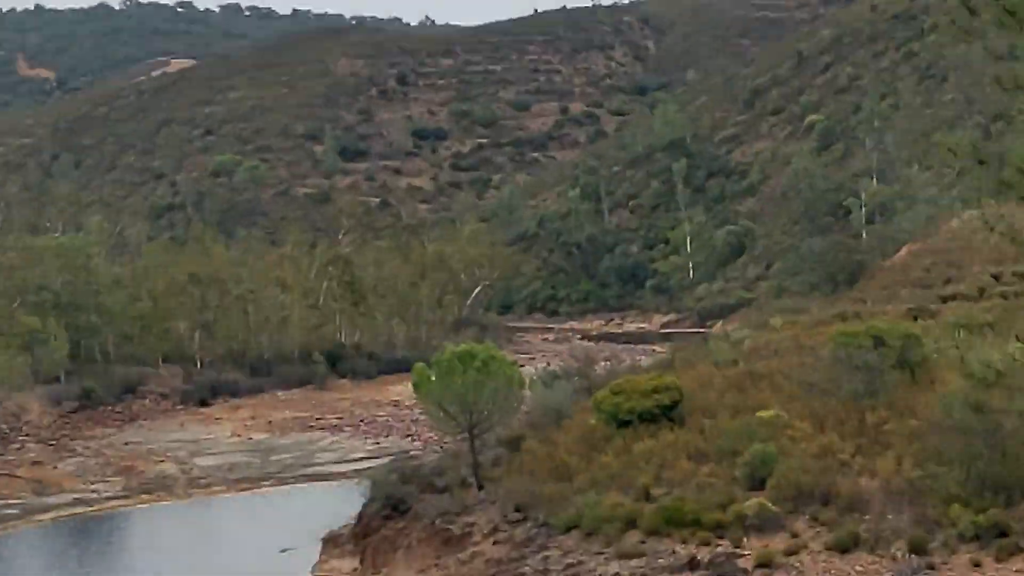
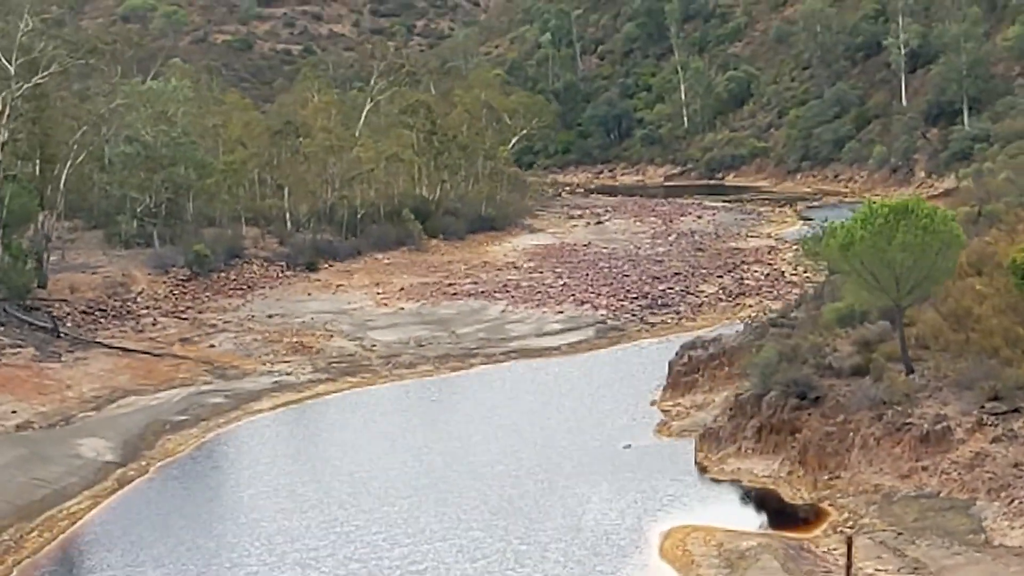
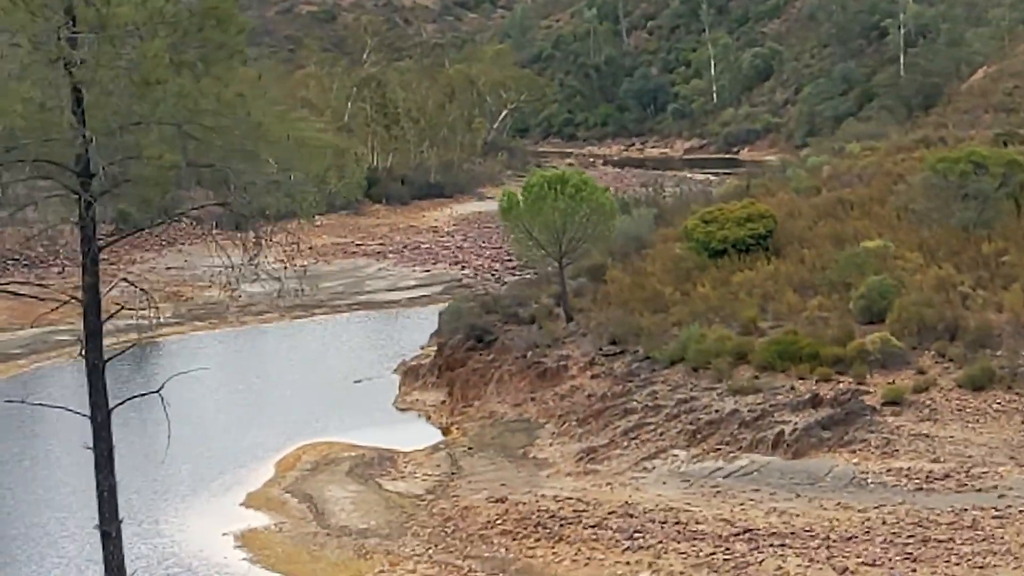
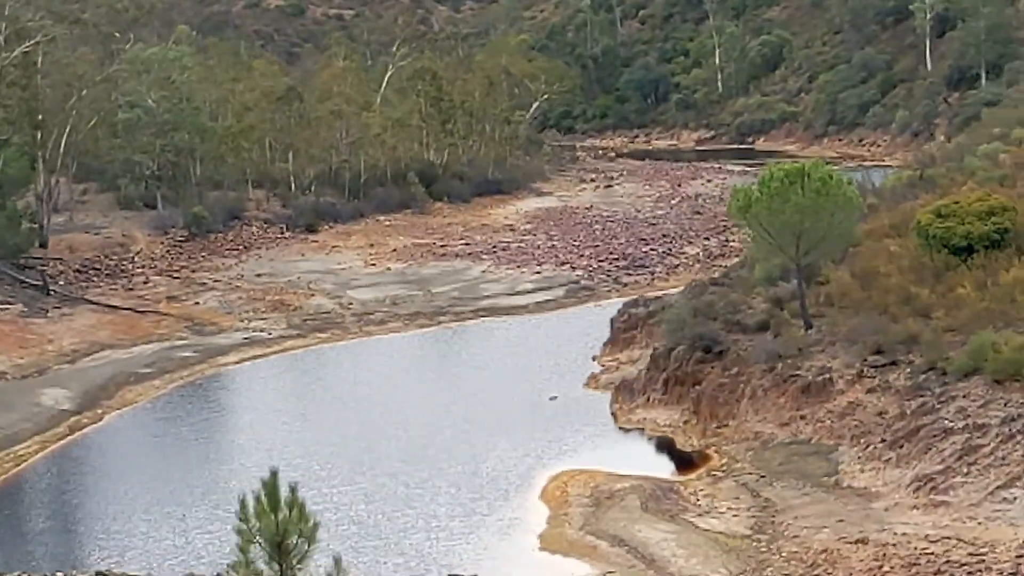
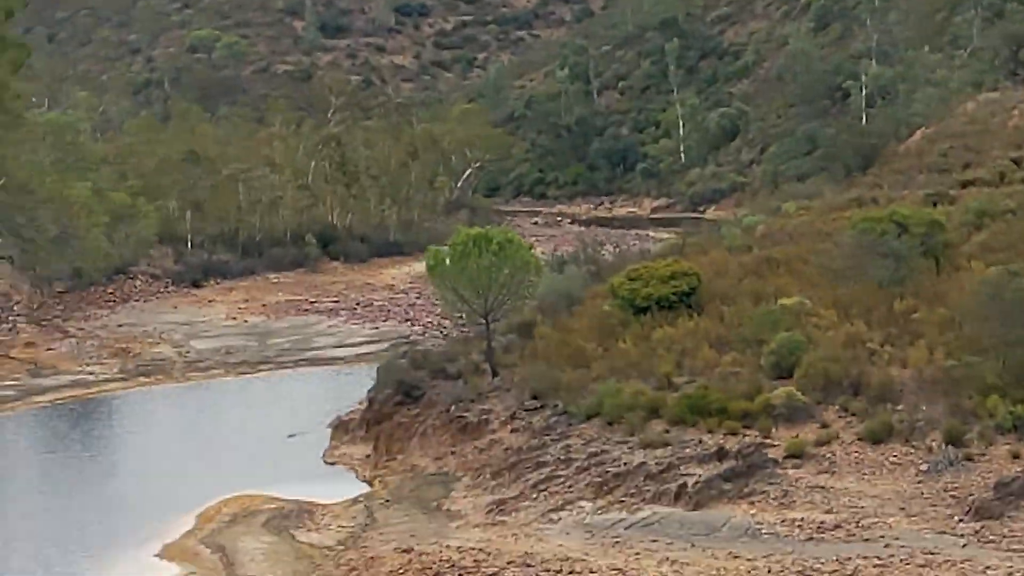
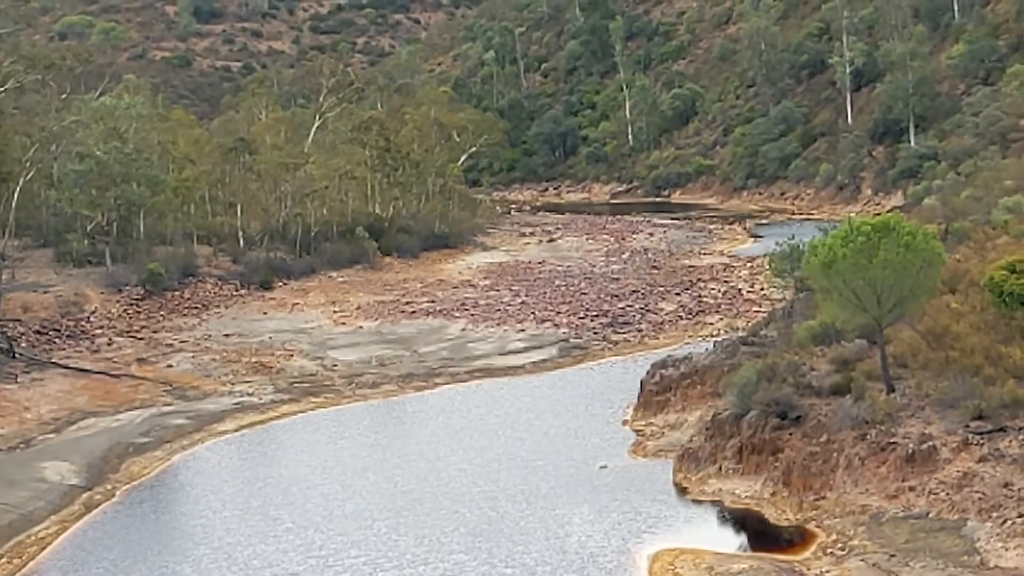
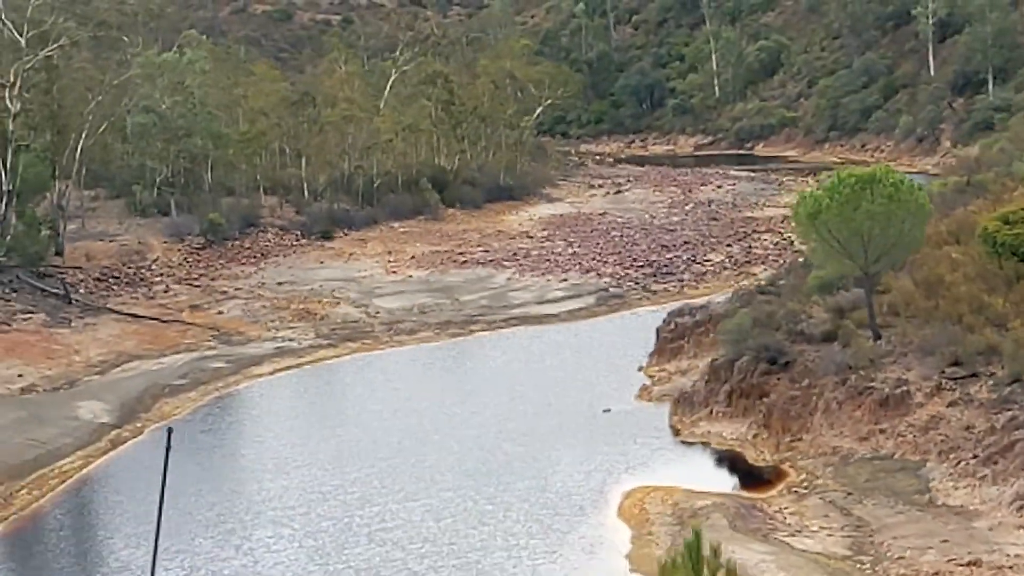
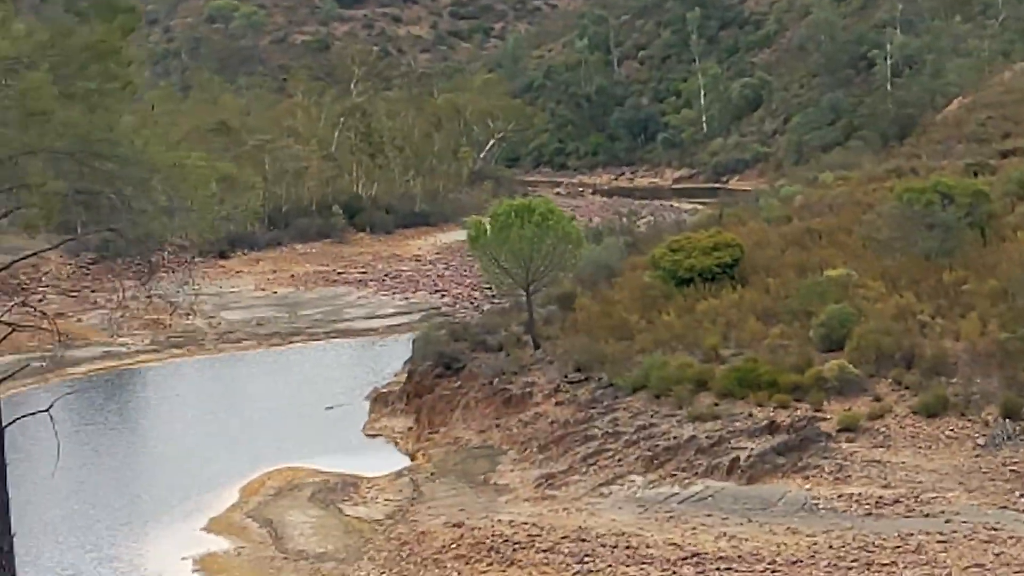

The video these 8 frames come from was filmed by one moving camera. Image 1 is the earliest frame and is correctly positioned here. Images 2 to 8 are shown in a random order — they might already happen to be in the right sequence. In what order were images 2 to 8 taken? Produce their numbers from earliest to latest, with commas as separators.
5, 8, 3, 4, 7, 2, 6
